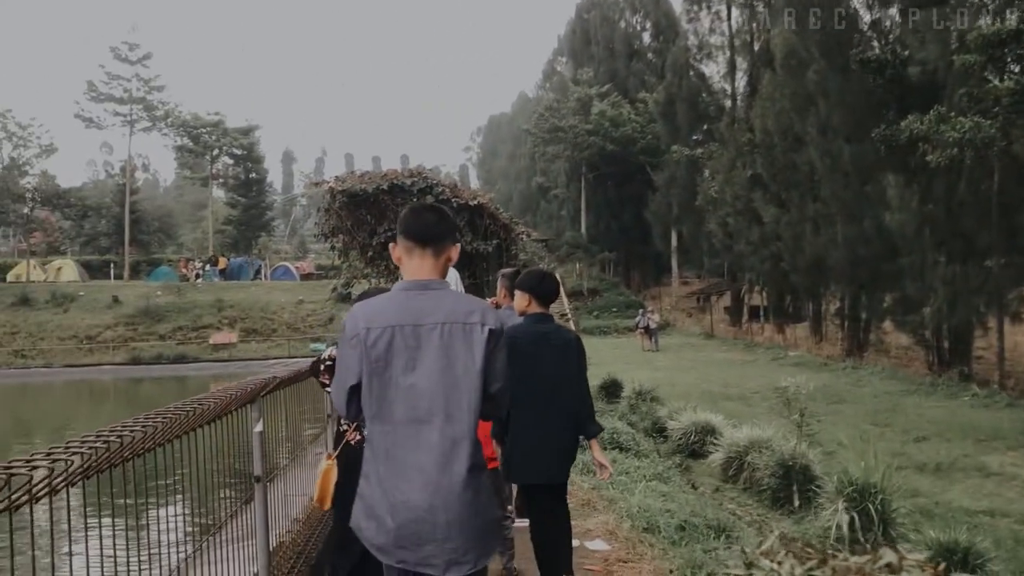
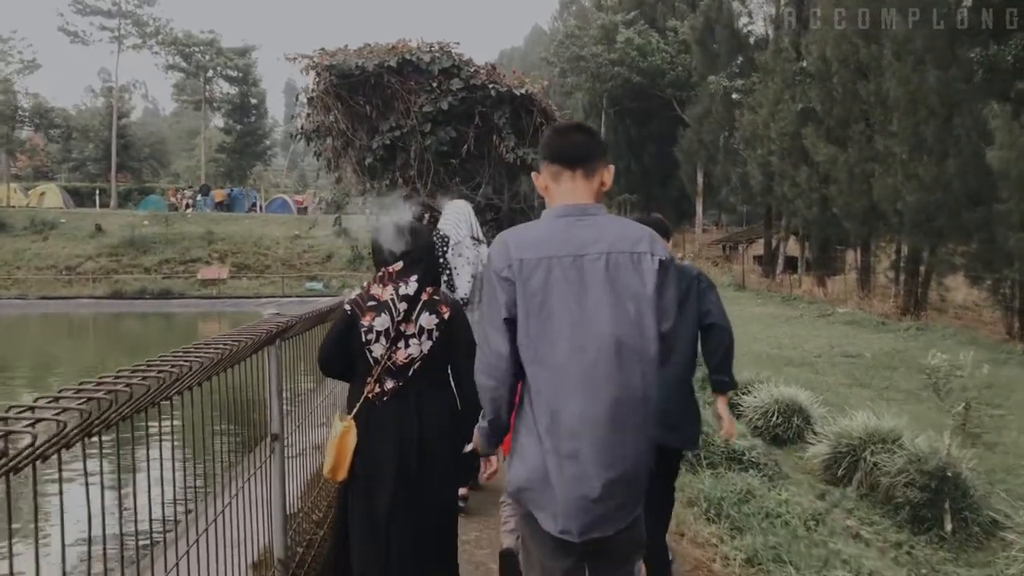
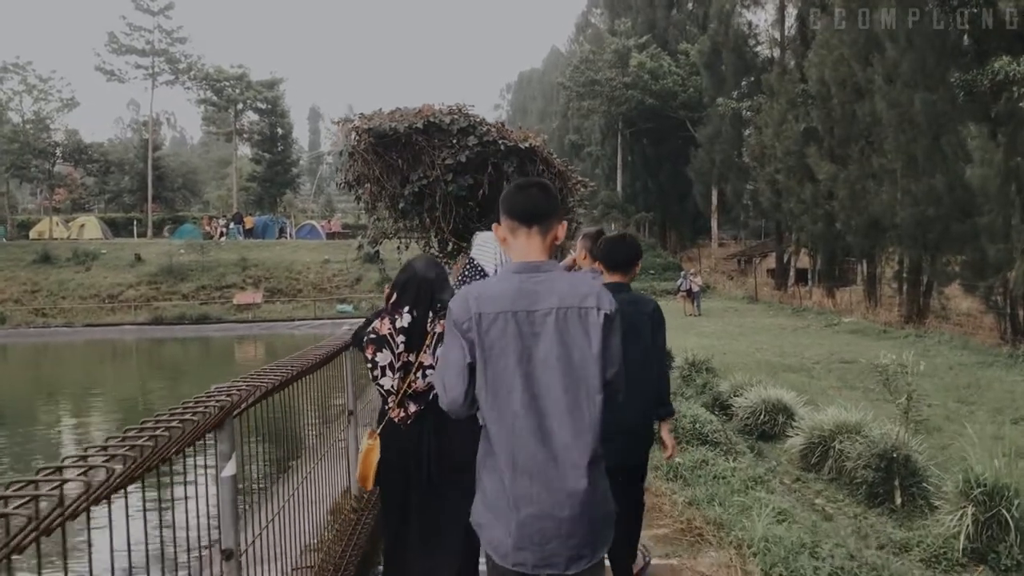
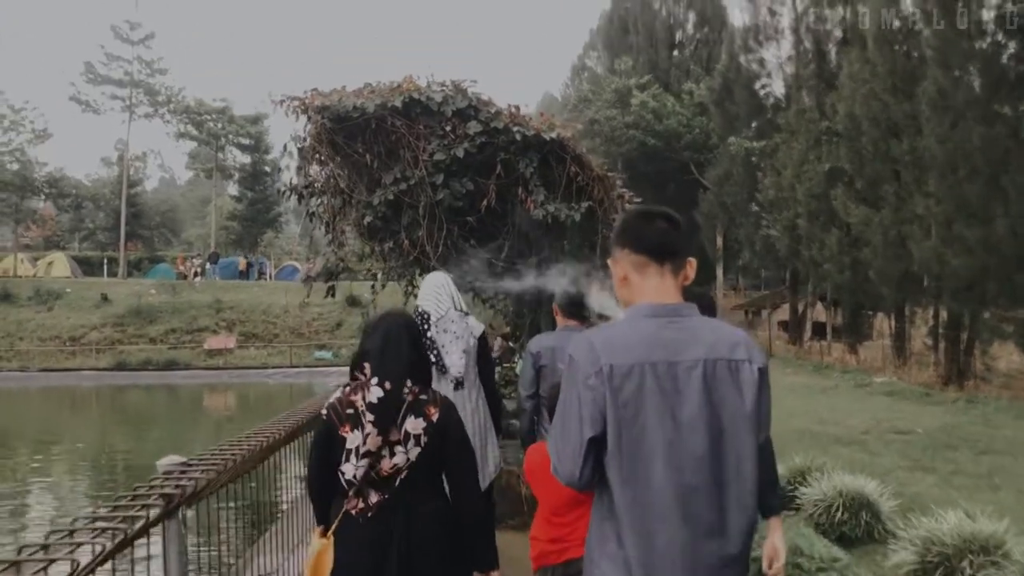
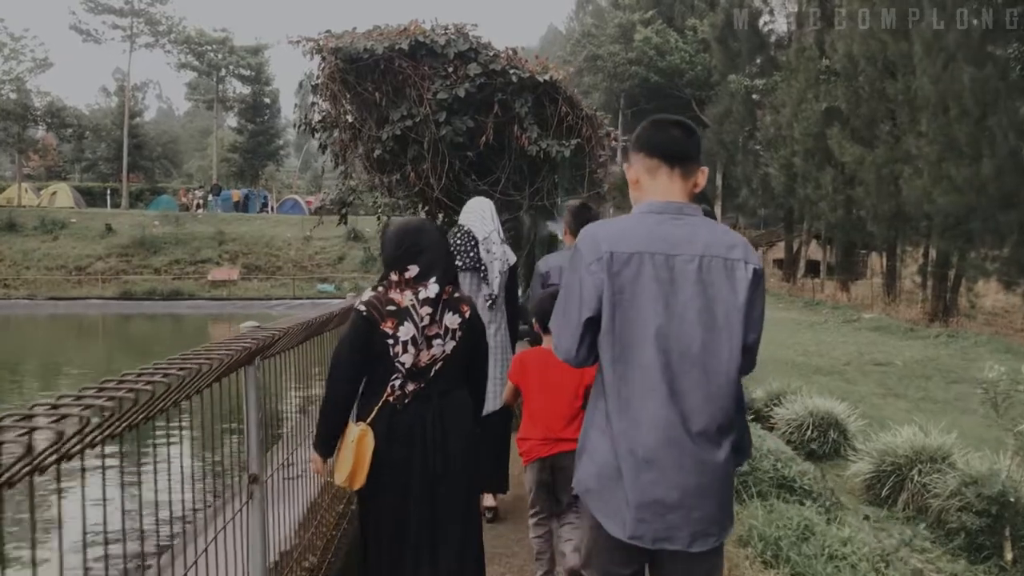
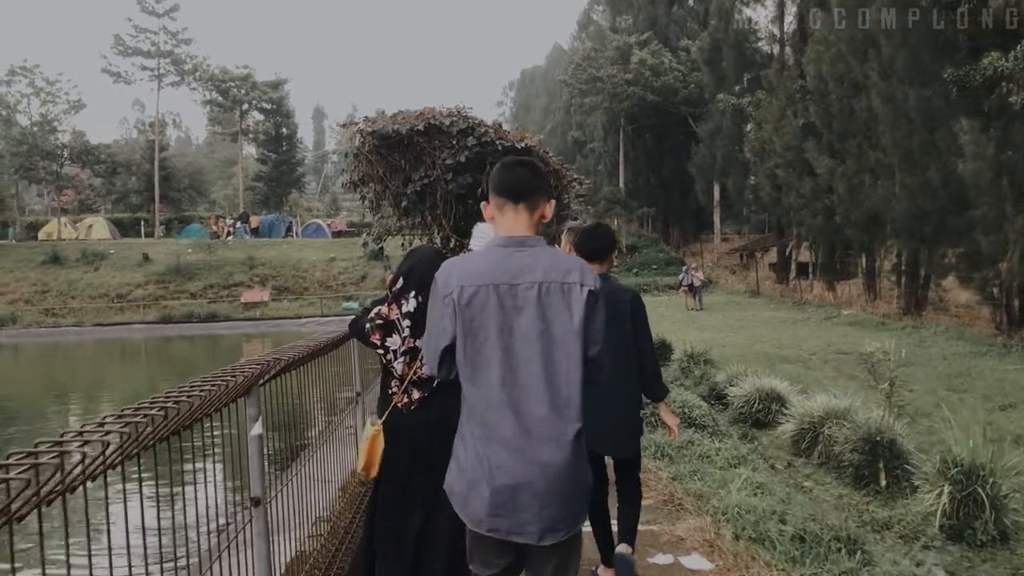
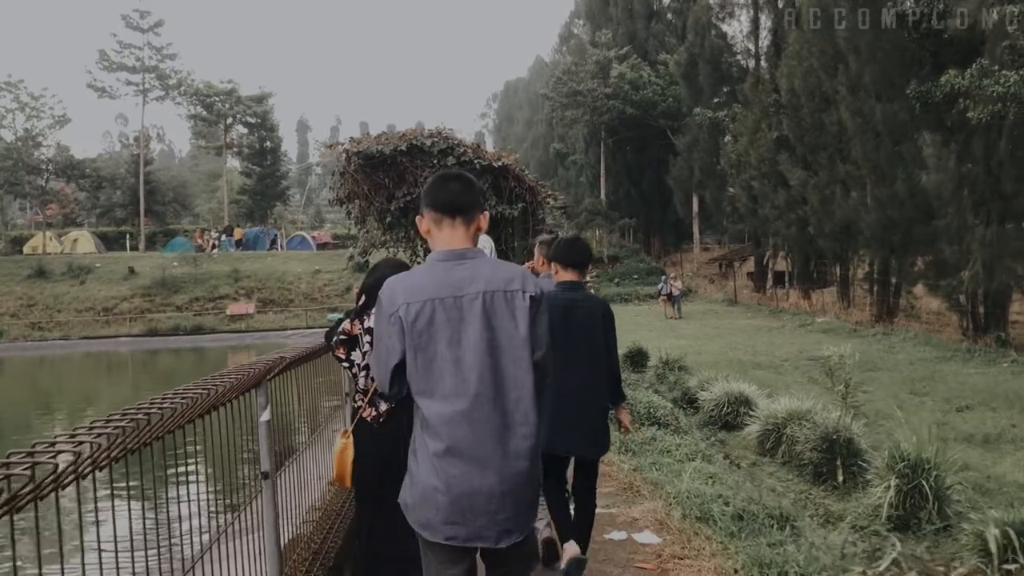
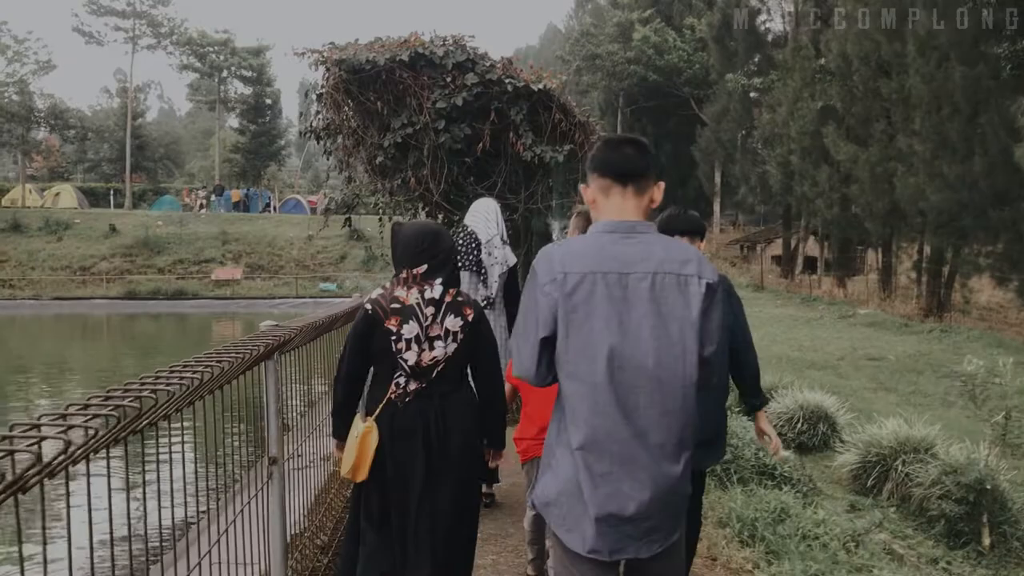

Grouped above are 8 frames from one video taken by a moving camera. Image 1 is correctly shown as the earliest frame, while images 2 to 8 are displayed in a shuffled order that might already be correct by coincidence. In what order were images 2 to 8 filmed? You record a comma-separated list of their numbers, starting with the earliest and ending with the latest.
7, 6, 3, 2, 8, 5, 4
